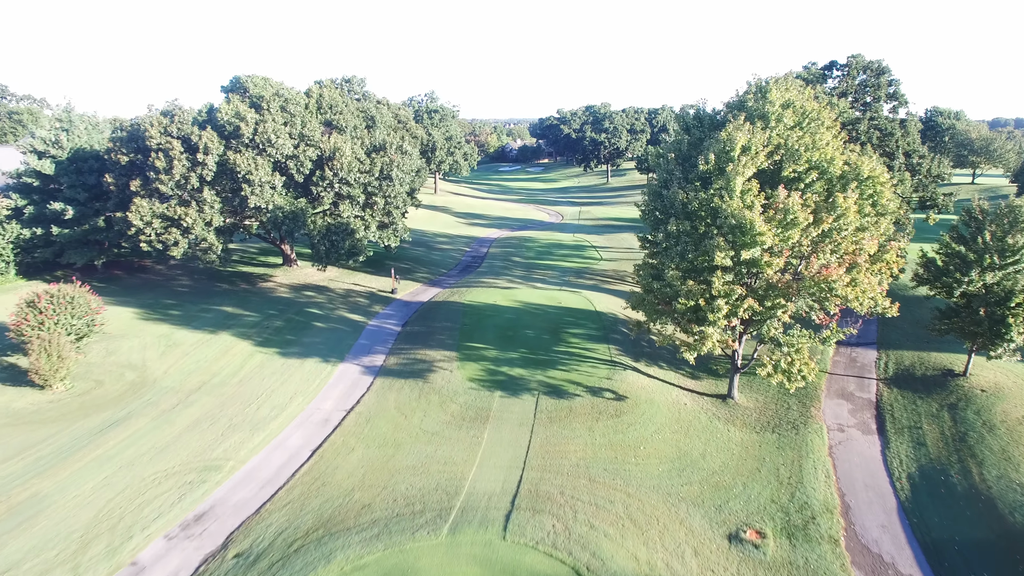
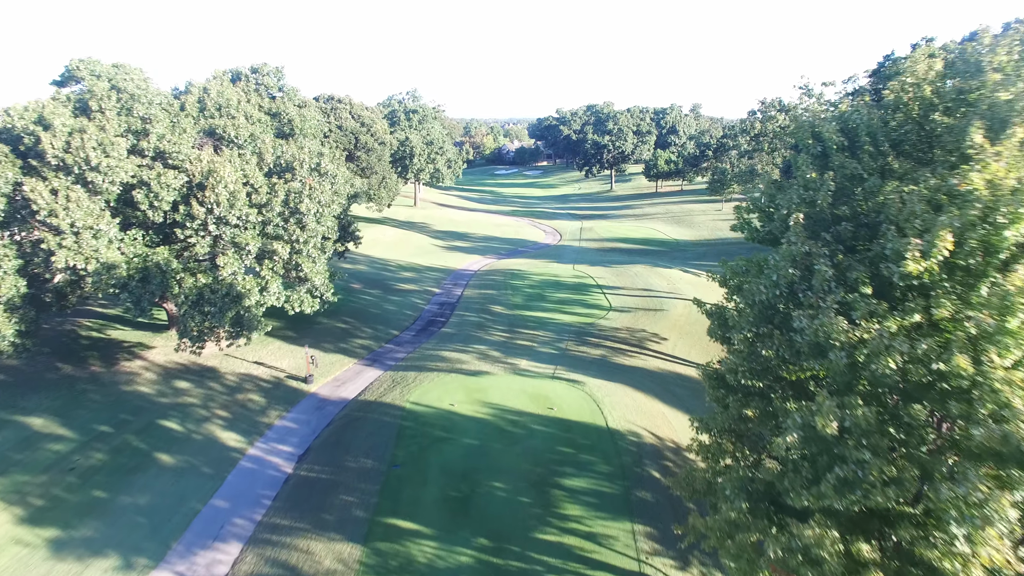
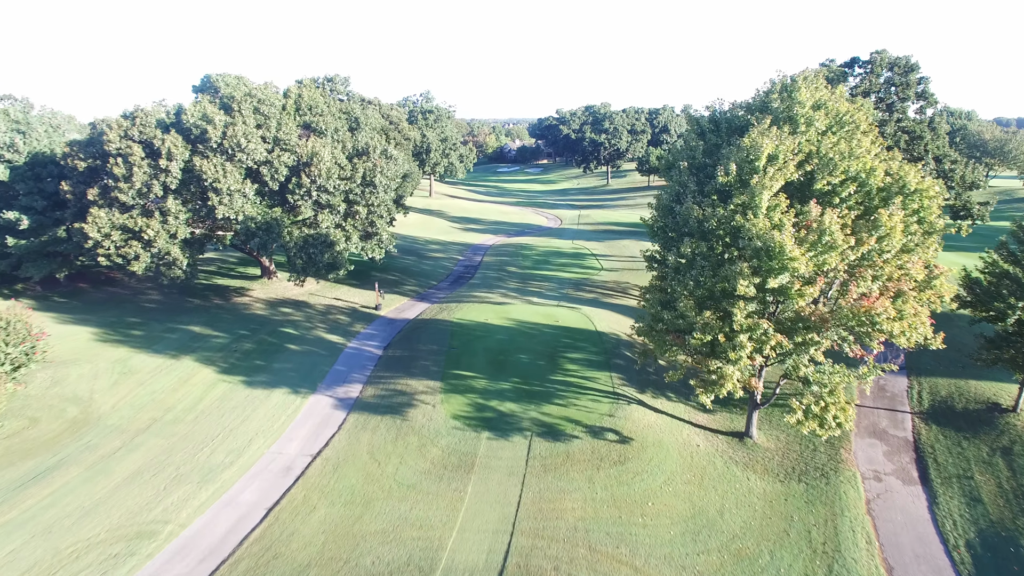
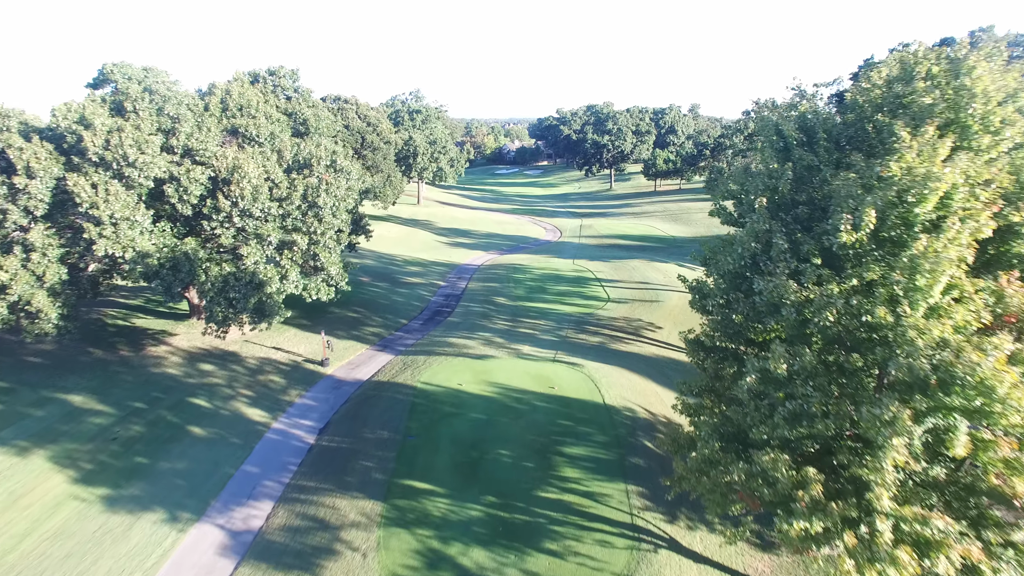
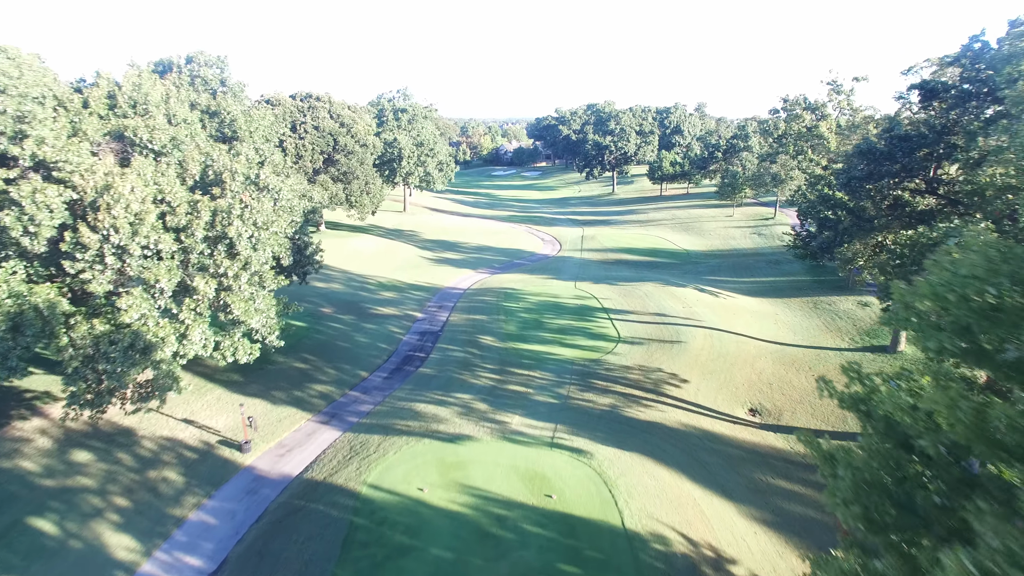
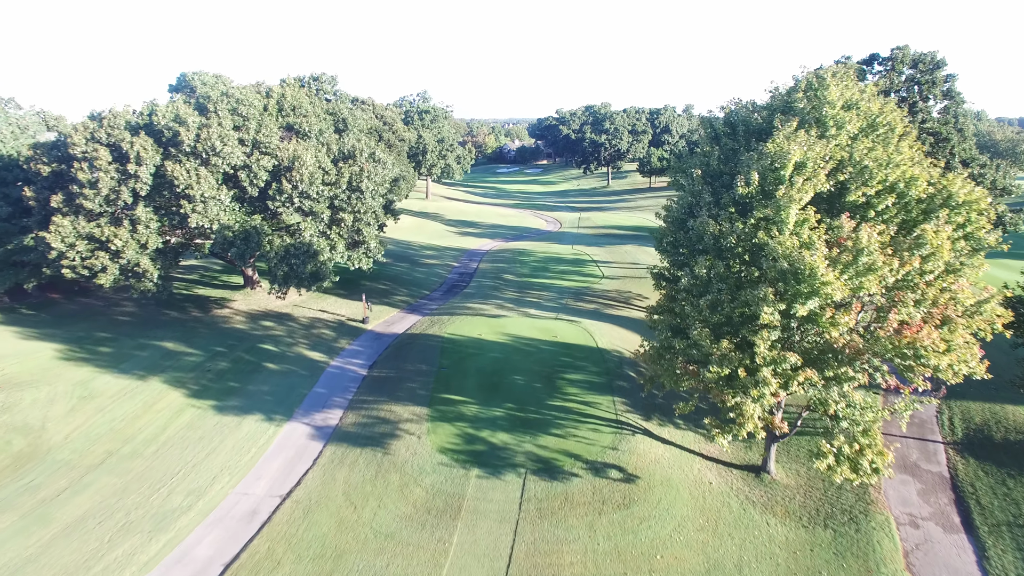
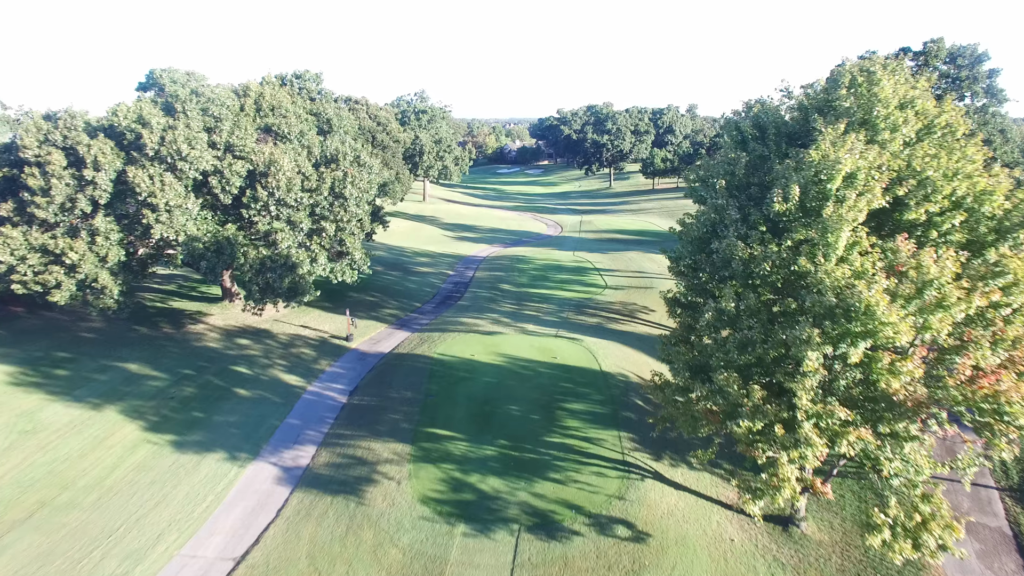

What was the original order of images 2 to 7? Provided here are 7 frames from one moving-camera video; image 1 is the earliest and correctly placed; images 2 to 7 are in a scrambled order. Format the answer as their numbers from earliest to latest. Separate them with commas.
3, 6, 7, 4, 2, 5
